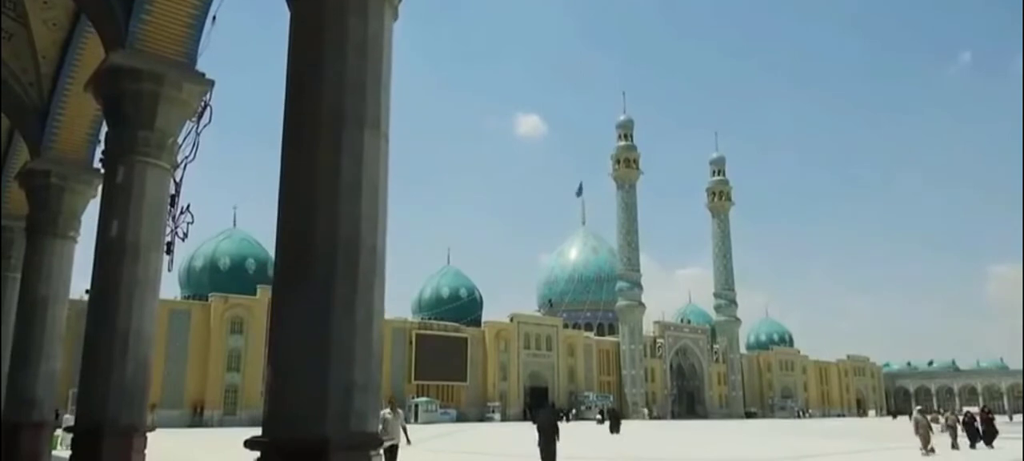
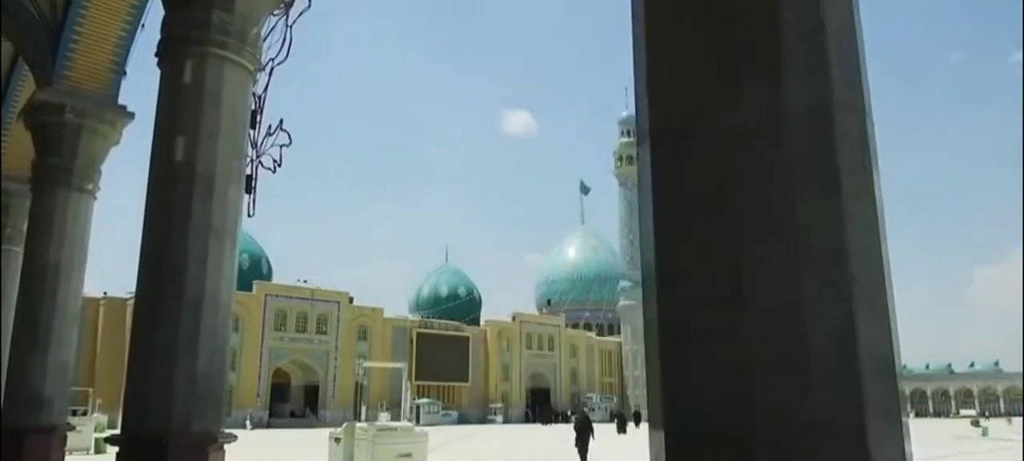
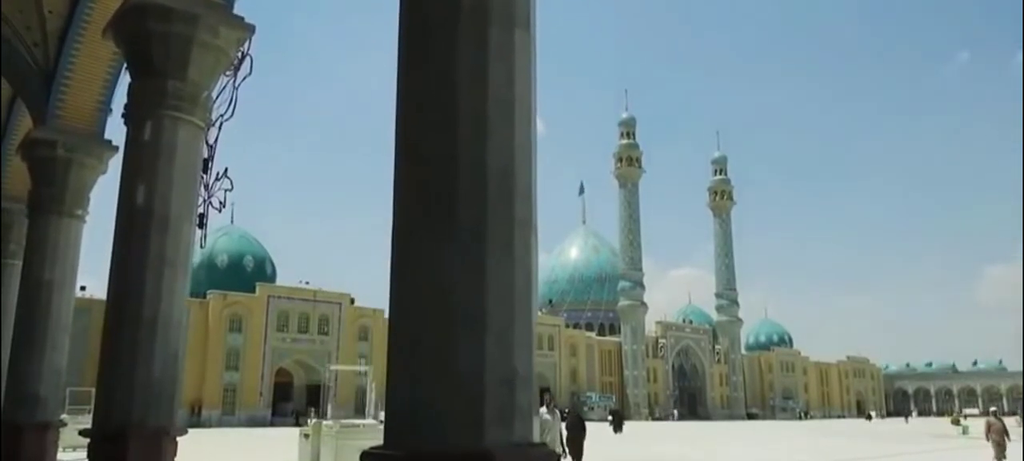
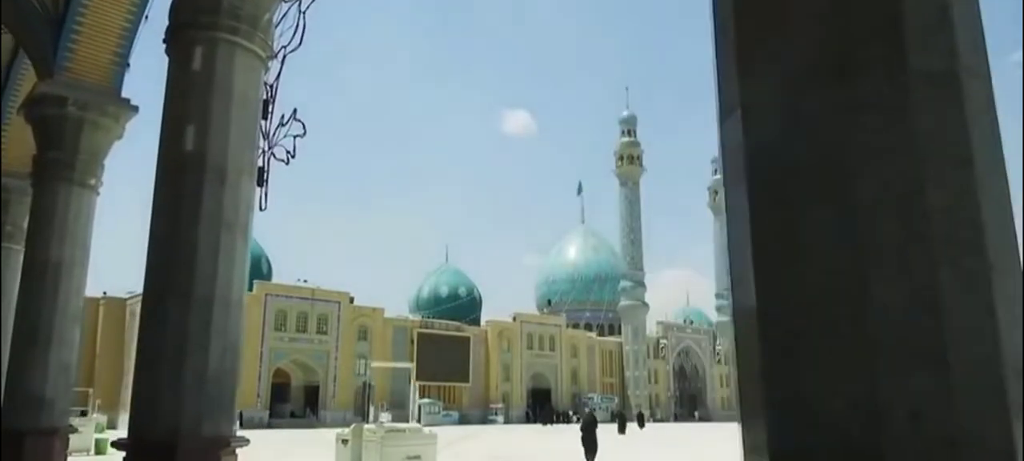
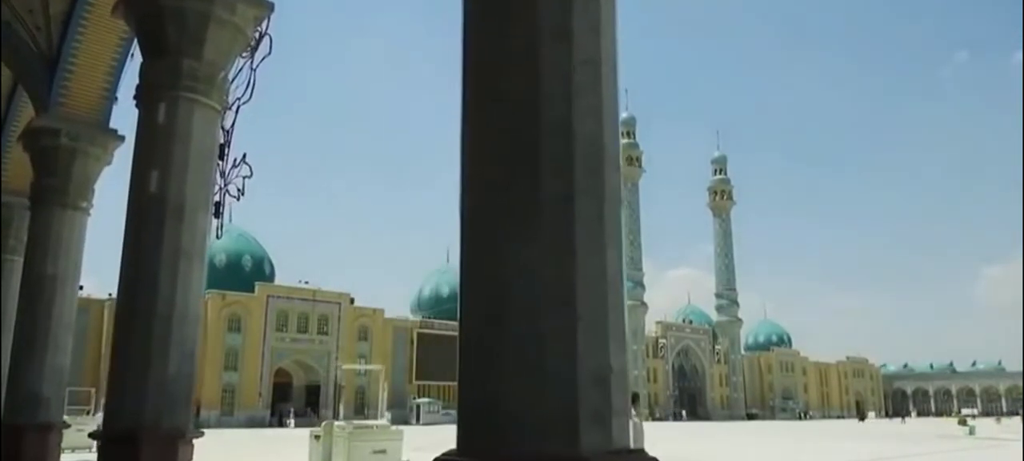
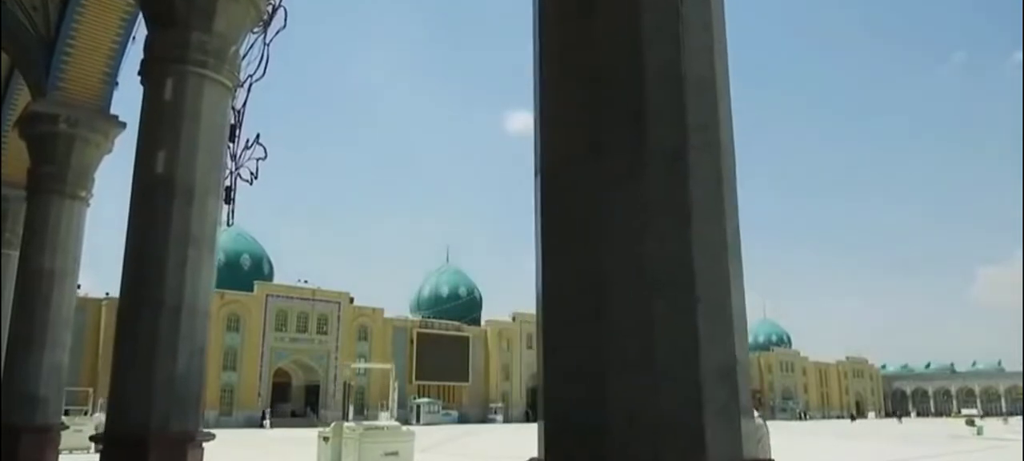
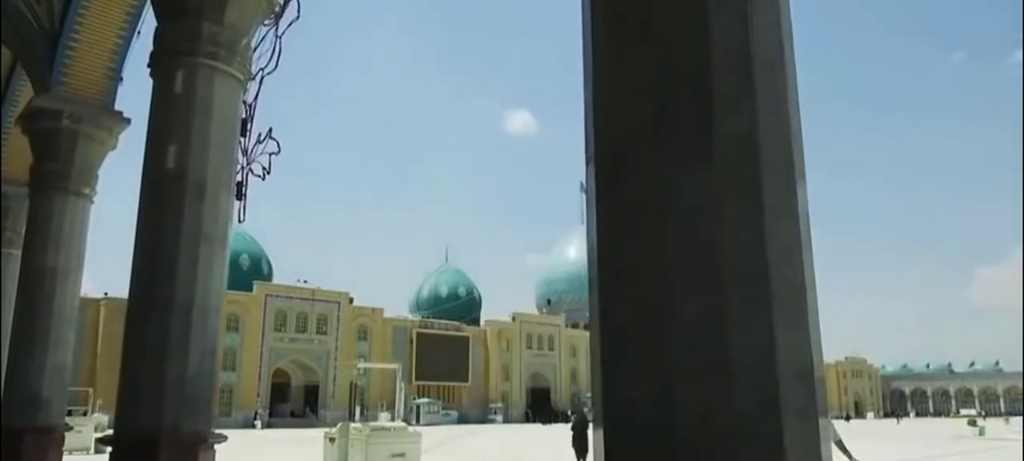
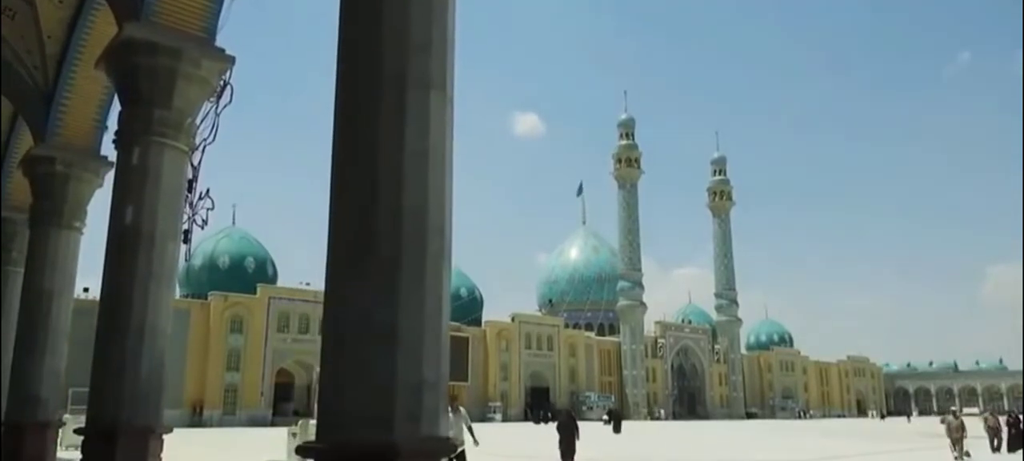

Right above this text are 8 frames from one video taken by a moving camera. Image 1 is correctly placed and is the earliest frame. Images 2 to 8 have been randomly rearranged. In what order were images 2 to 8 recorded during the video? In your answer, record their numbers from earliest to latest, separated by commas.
8, 3, 5, 6, 7, 2, 4
